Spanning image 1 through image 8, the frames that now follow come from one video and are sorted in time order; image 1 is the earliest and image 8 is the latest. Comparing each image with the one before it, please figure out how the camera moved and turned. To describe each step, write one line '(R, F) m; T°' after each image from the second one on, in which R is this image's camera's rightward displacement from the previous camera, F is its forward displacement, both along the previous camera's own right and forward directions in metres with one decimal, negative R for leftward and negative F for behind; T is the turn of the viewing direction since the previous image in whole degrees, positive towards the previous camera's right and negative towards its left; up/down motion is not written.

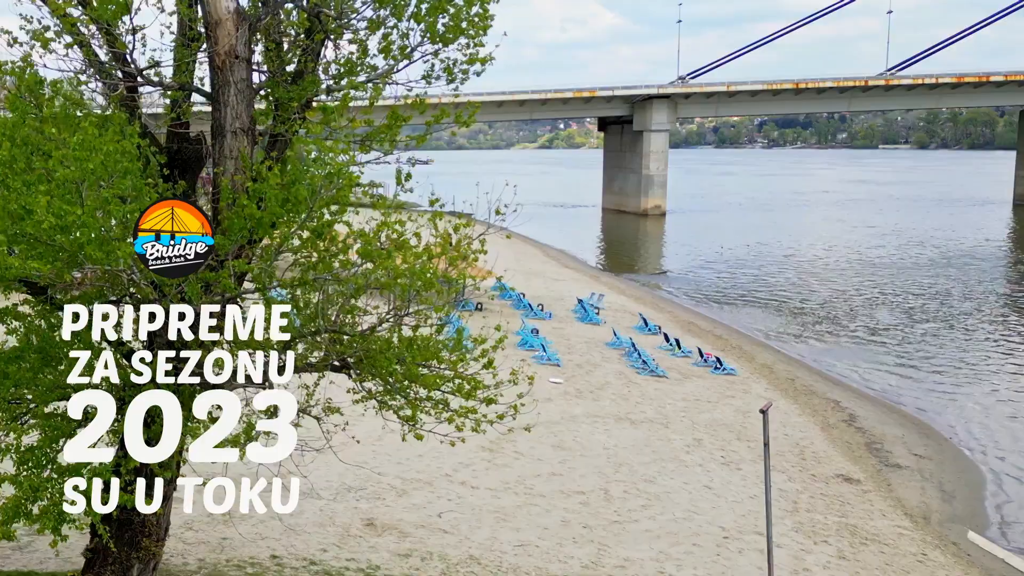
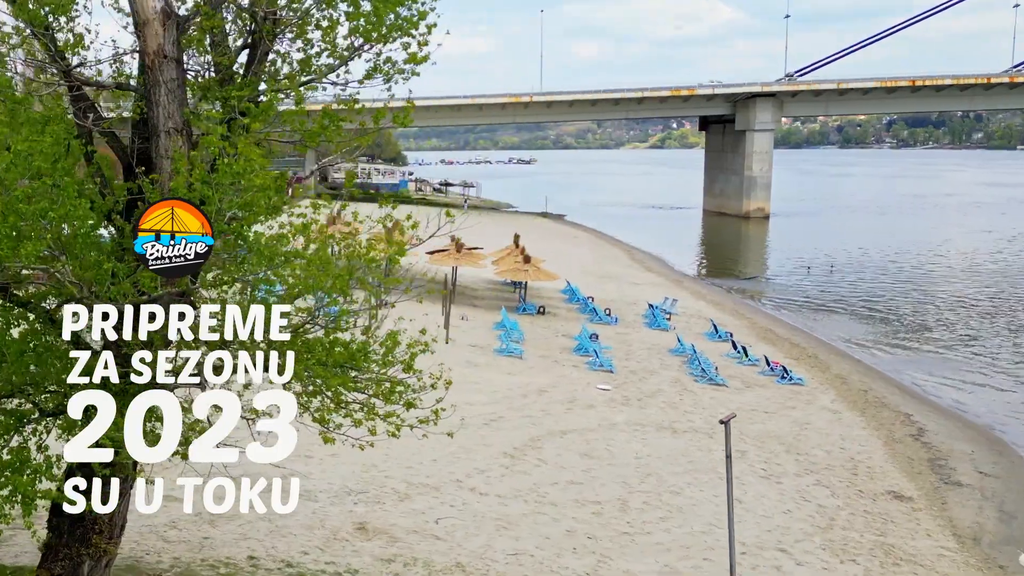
(+1.0, +0.2) m; -5°
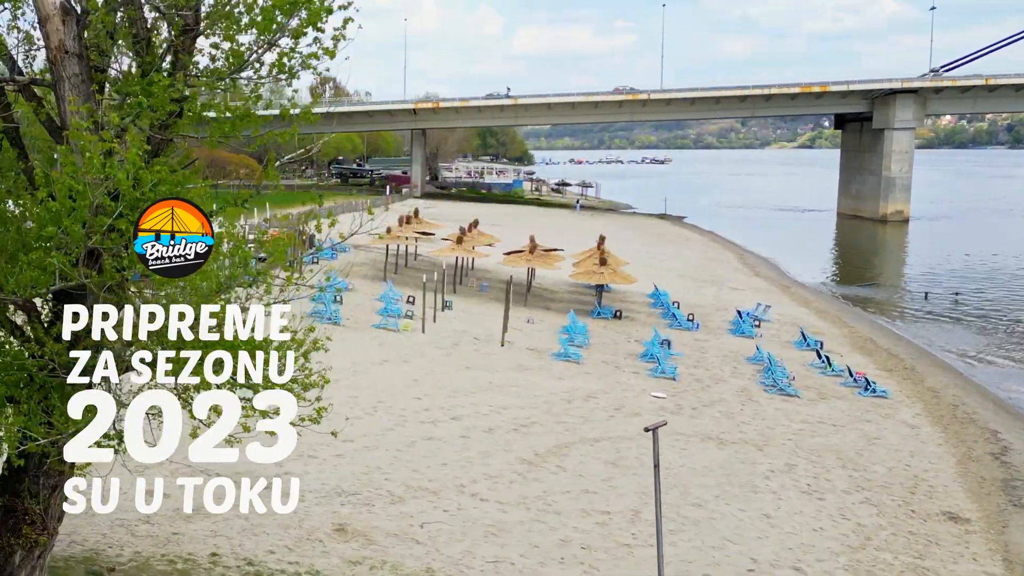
(+1.3, +0.2) m; -6°
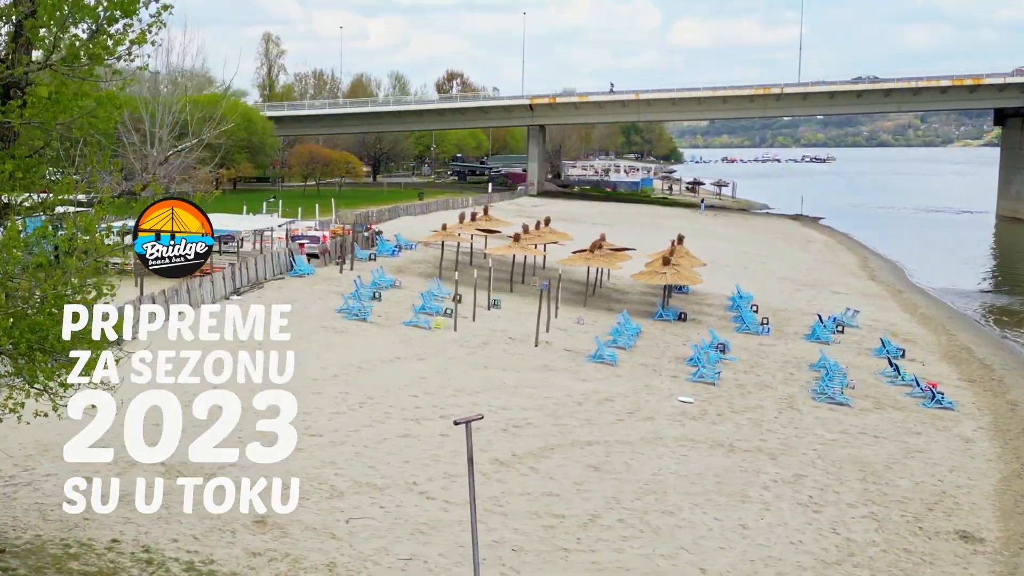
(+2.1, +0.1) m; -7°
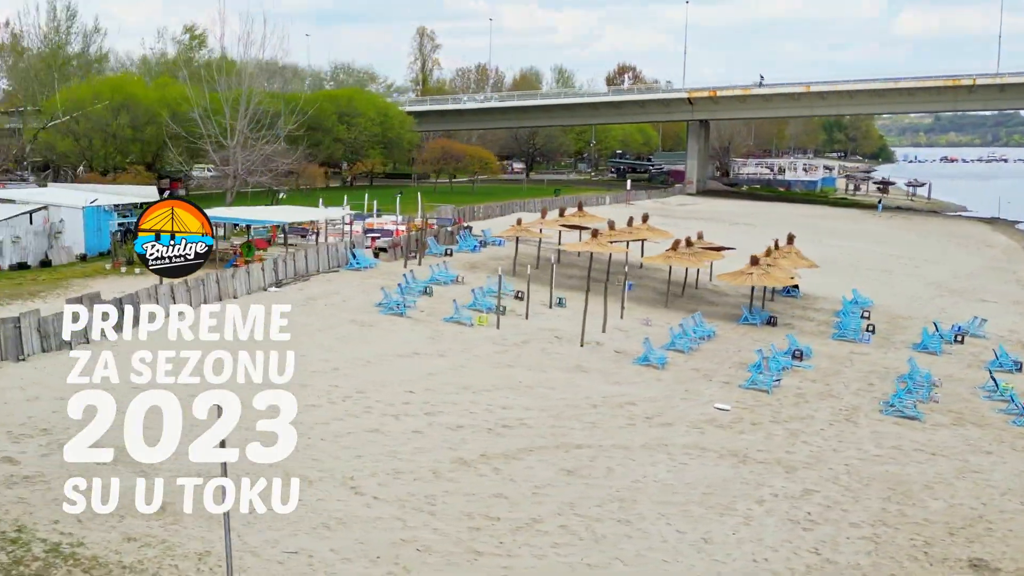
(+2.8, +0.5) m; -9°
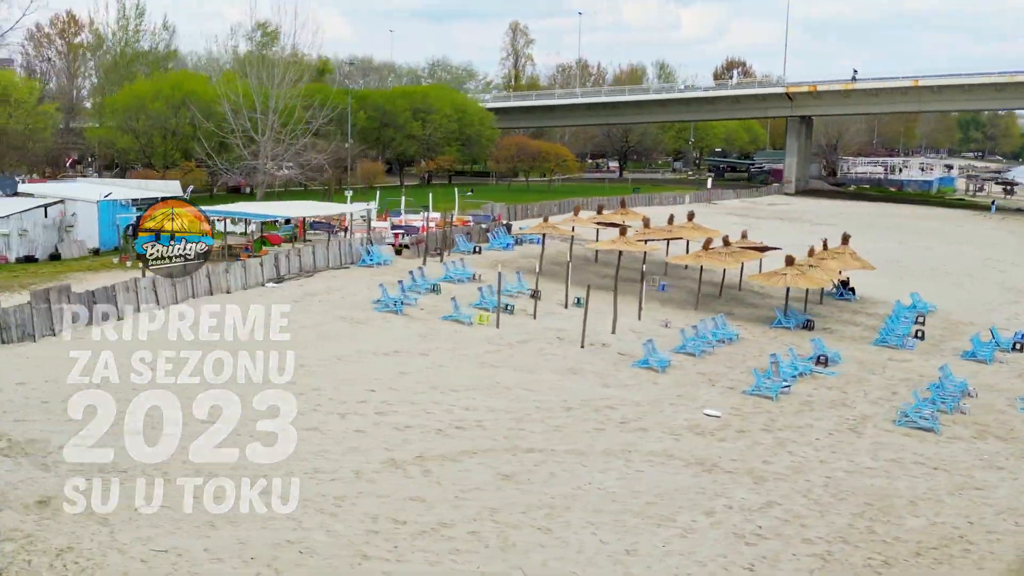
(+2.3, +0.4) m; -5°
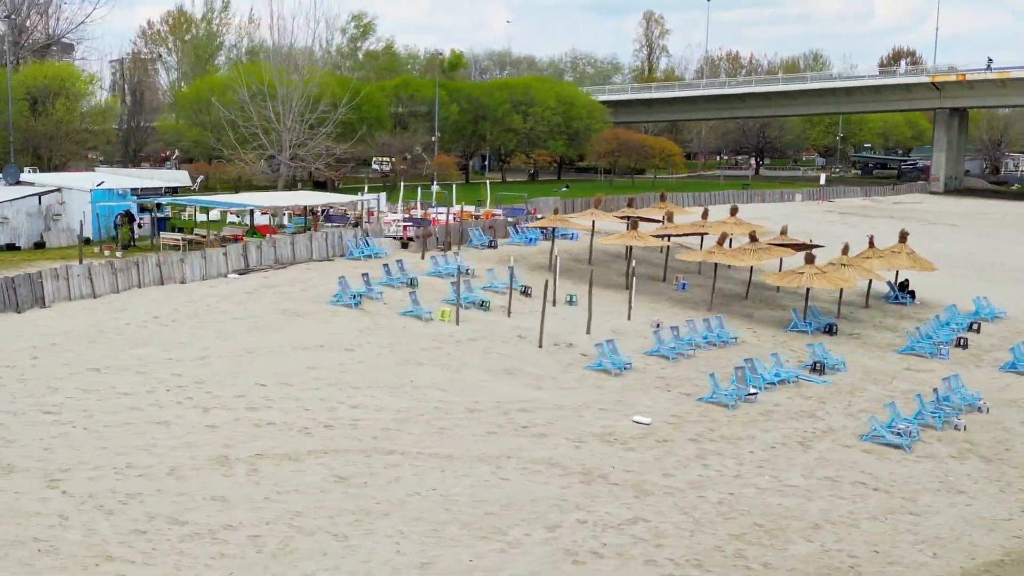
(+4.2, +0.9) m; -8°
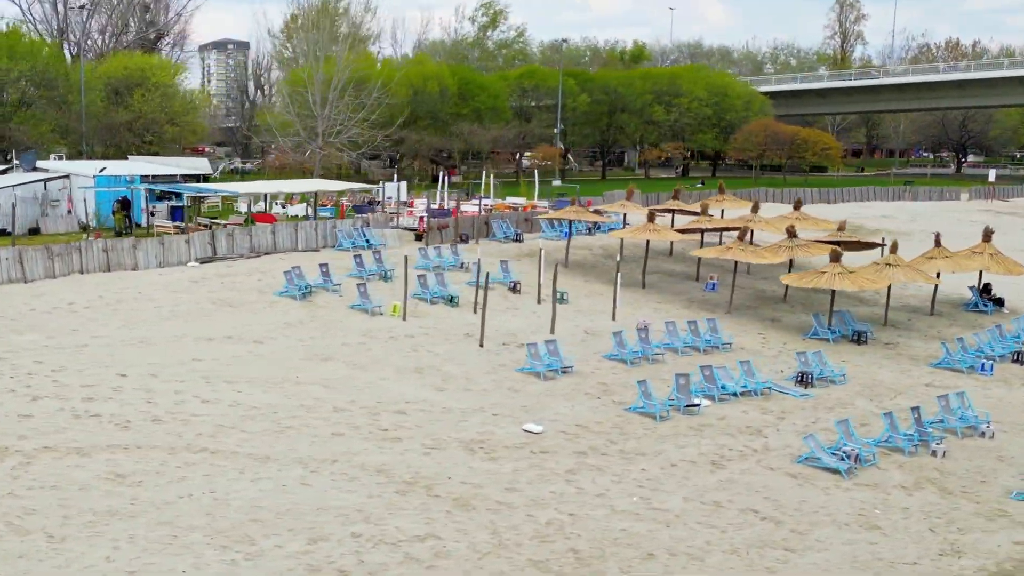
(+5.4, +1.7) m; -11°
